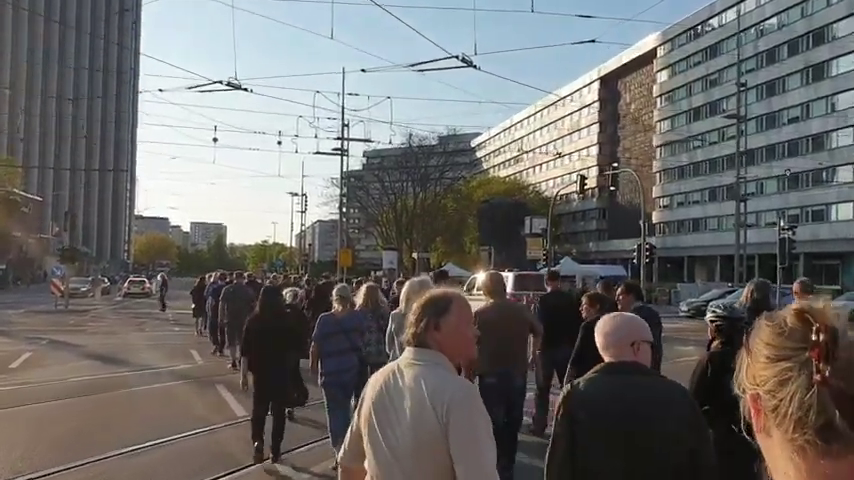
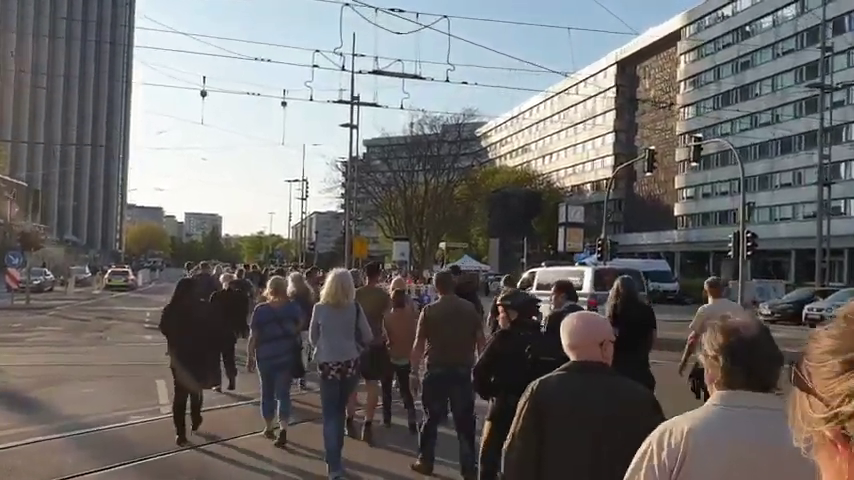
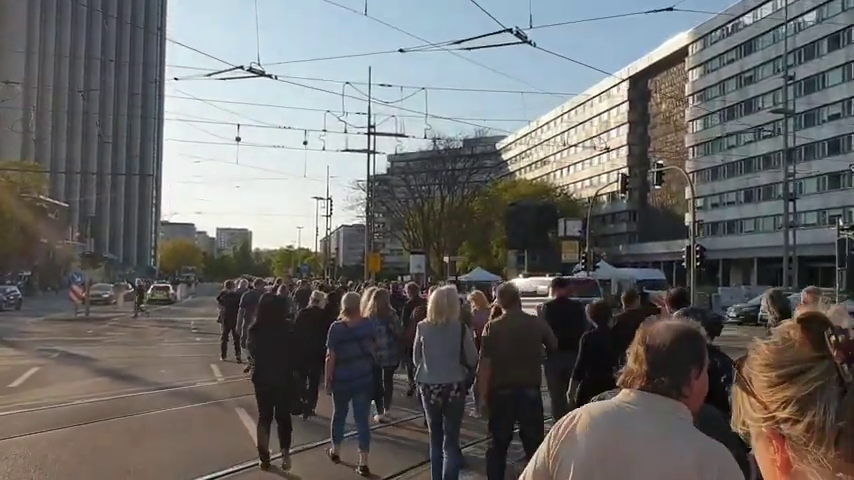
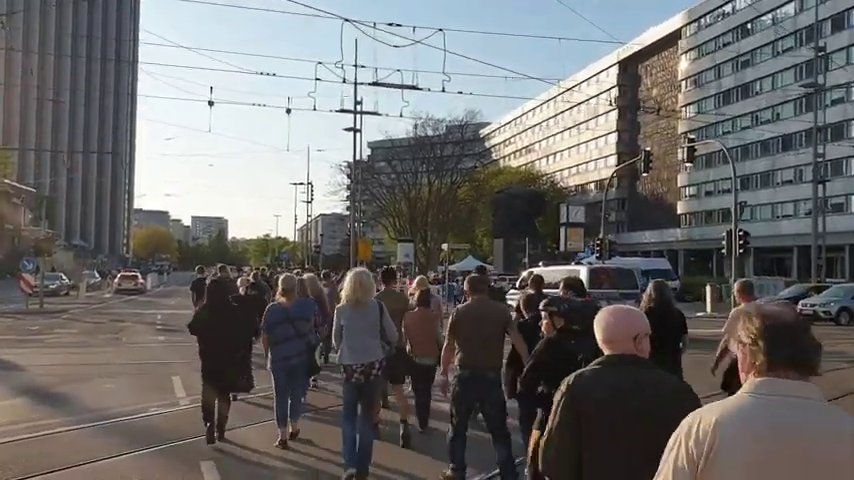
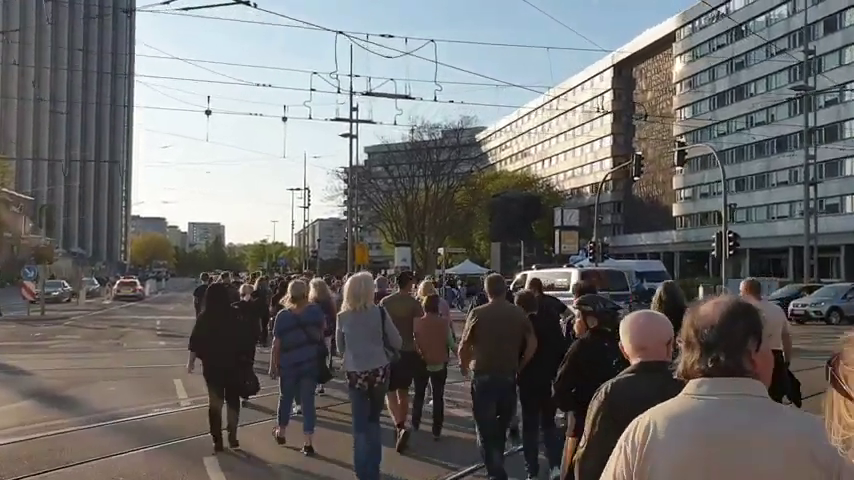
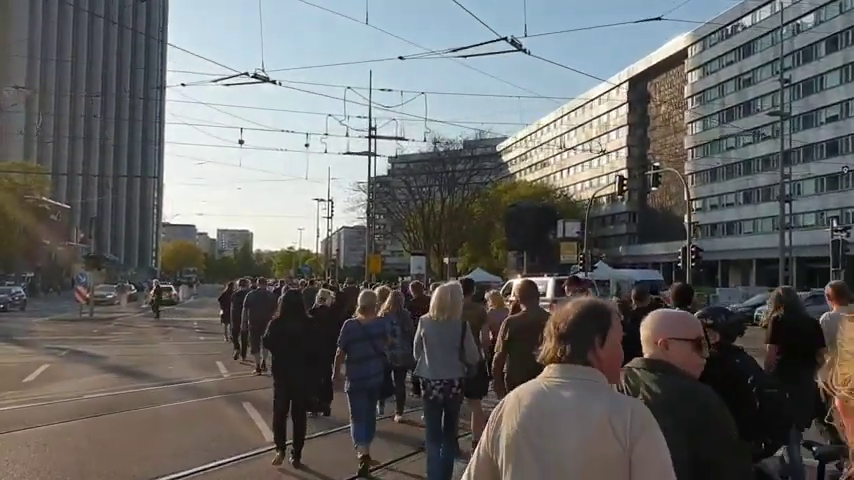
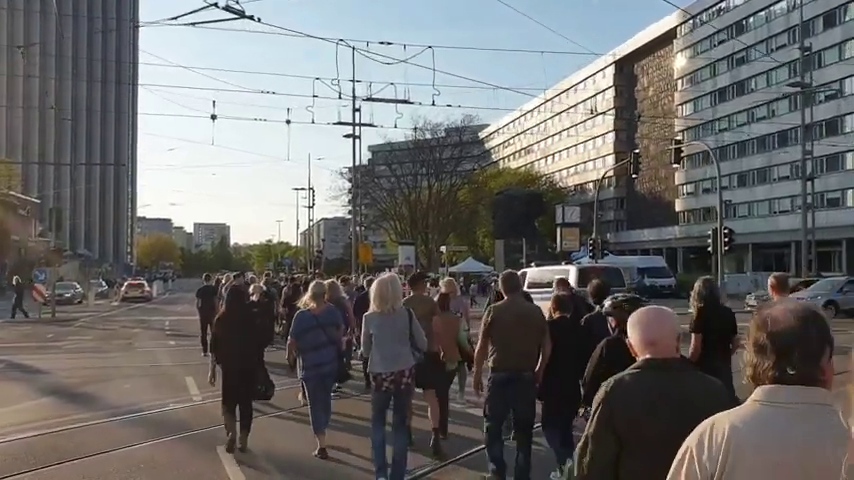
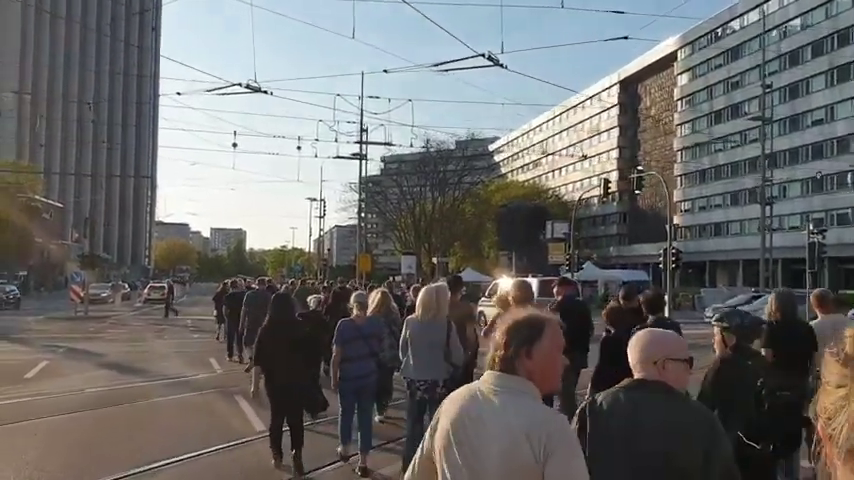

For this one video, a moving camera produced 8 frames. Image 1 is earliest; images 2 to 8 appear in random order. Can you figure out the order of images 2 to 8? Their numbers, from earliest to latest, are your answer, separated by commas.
8, 6, 3, 7, 5, 4, 2
